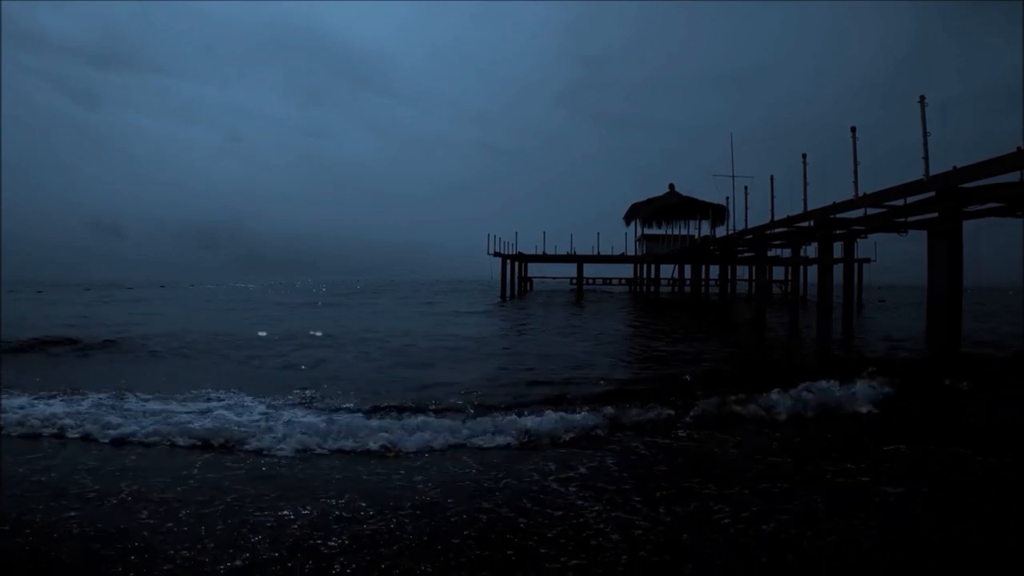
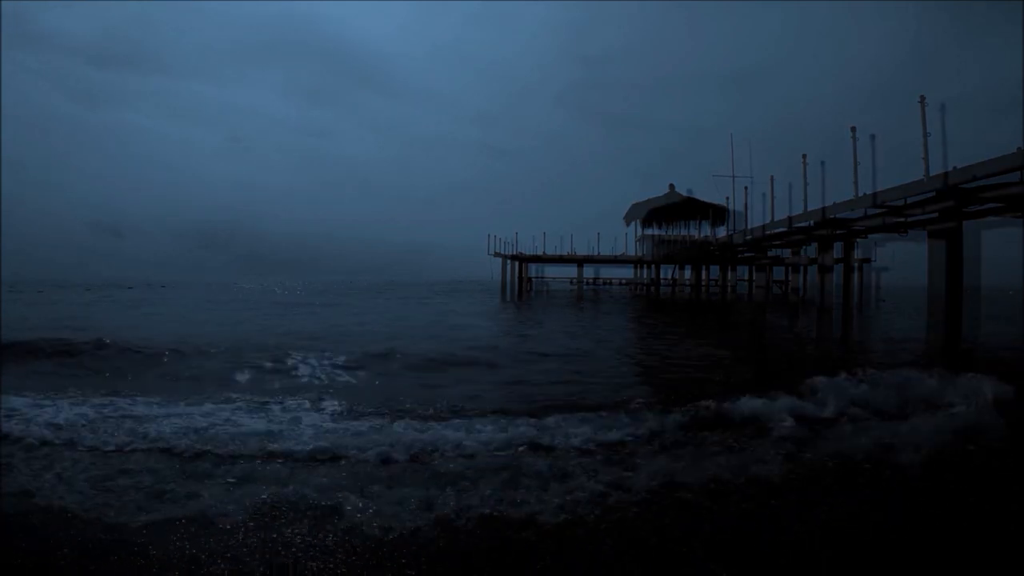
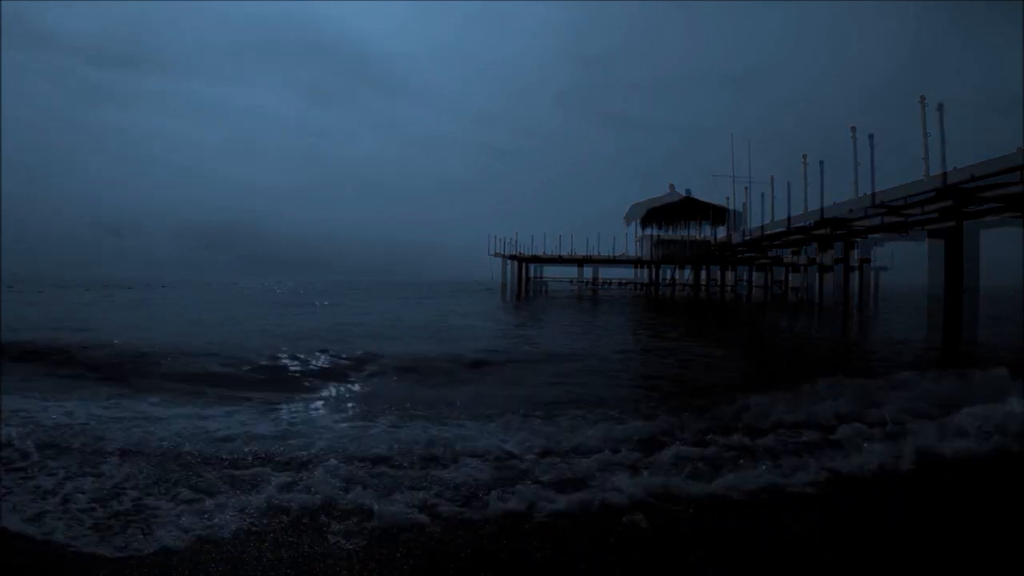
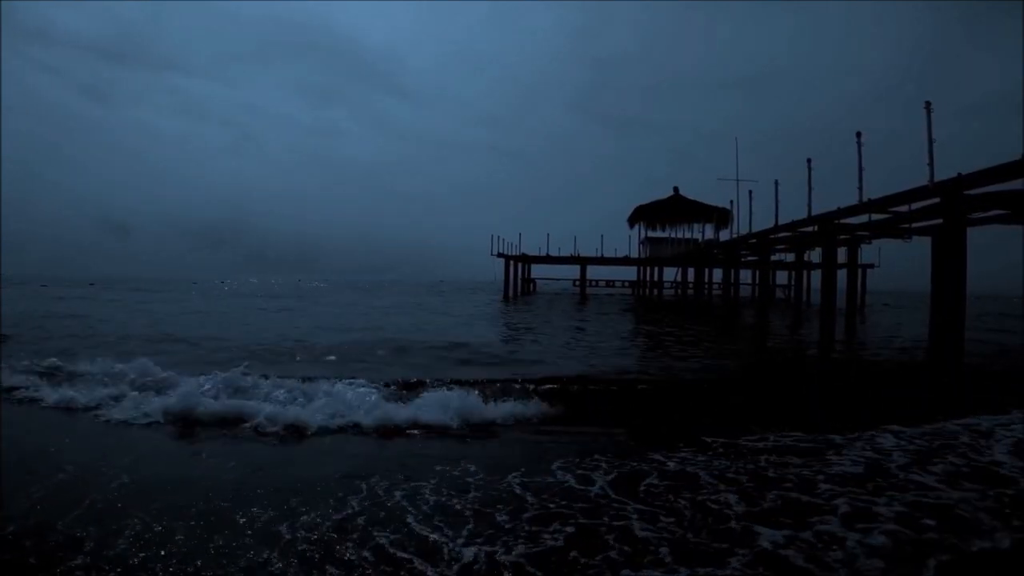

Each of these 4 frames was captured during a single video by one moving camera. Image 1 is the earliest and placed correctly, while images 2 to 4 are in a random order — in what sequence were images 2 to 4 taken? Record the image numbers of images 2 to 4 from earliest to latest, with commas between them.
2, 3, 4
